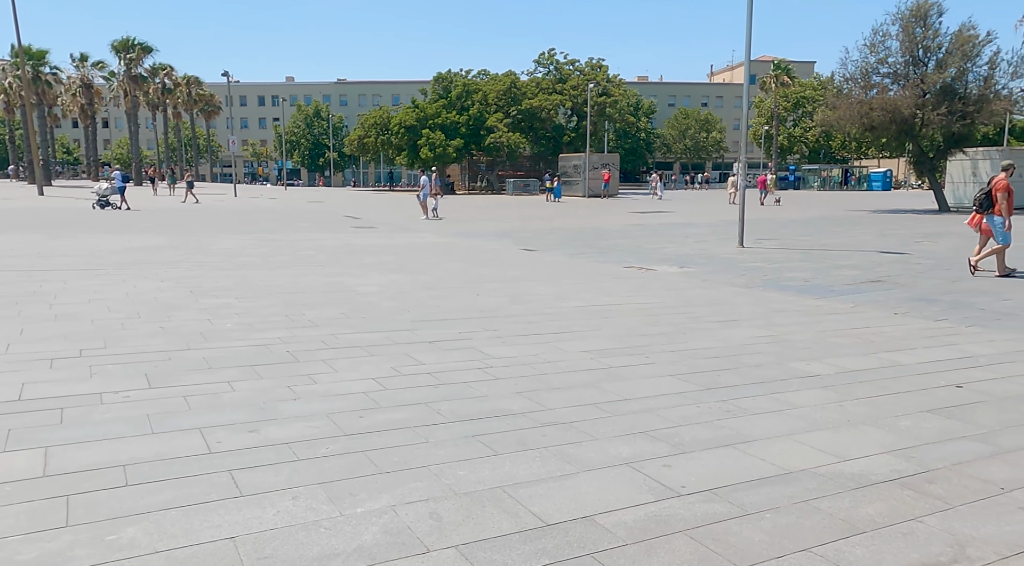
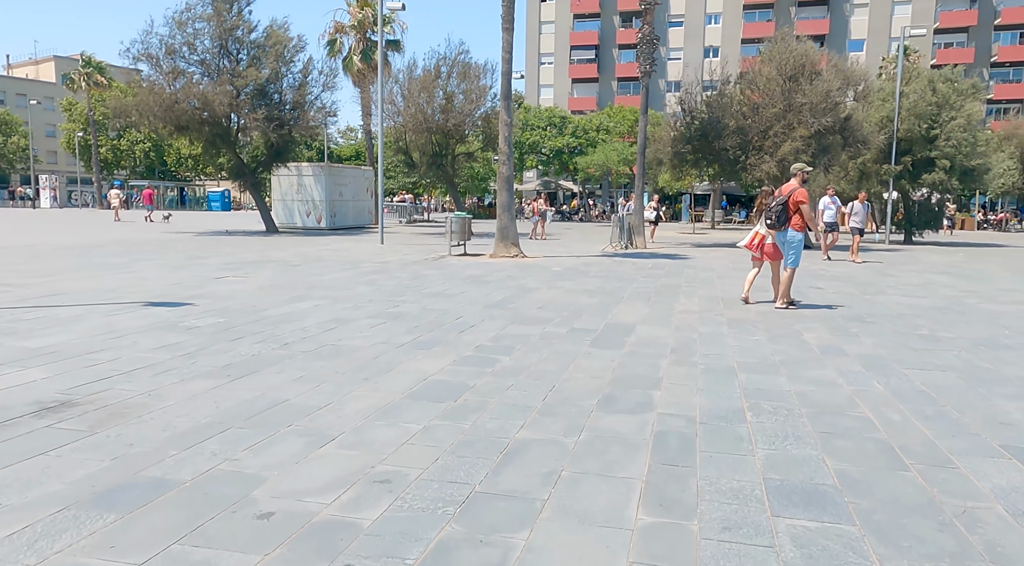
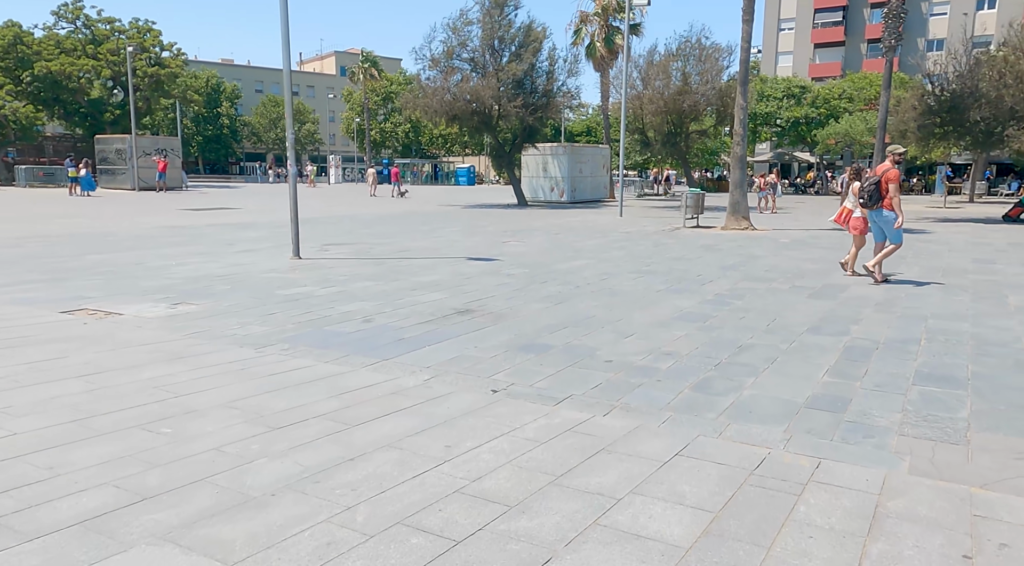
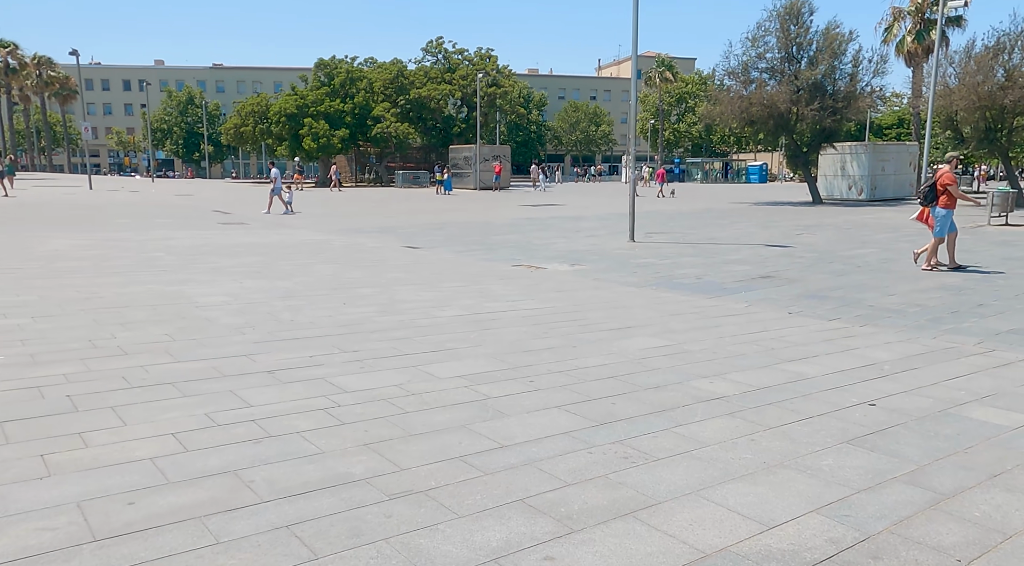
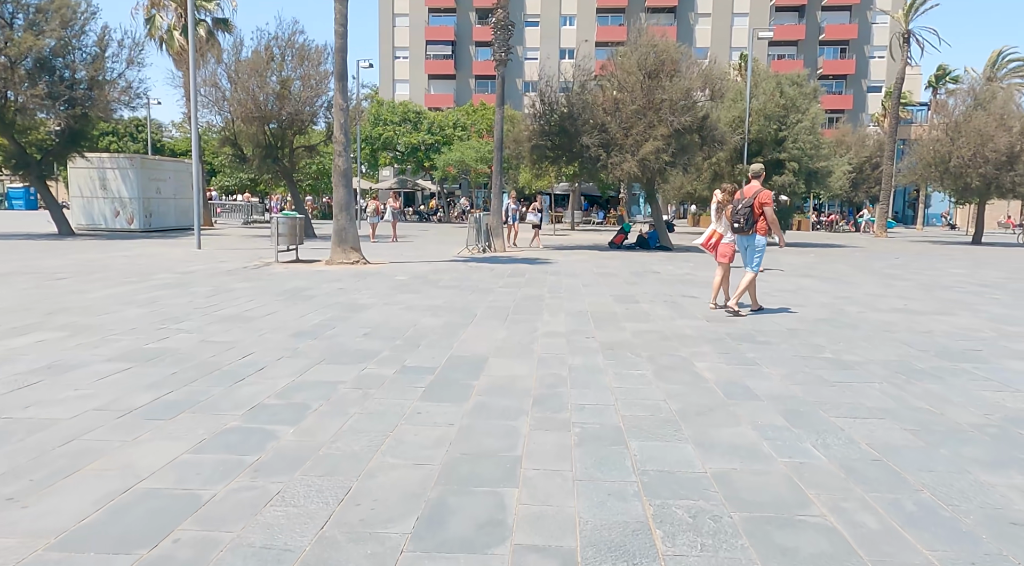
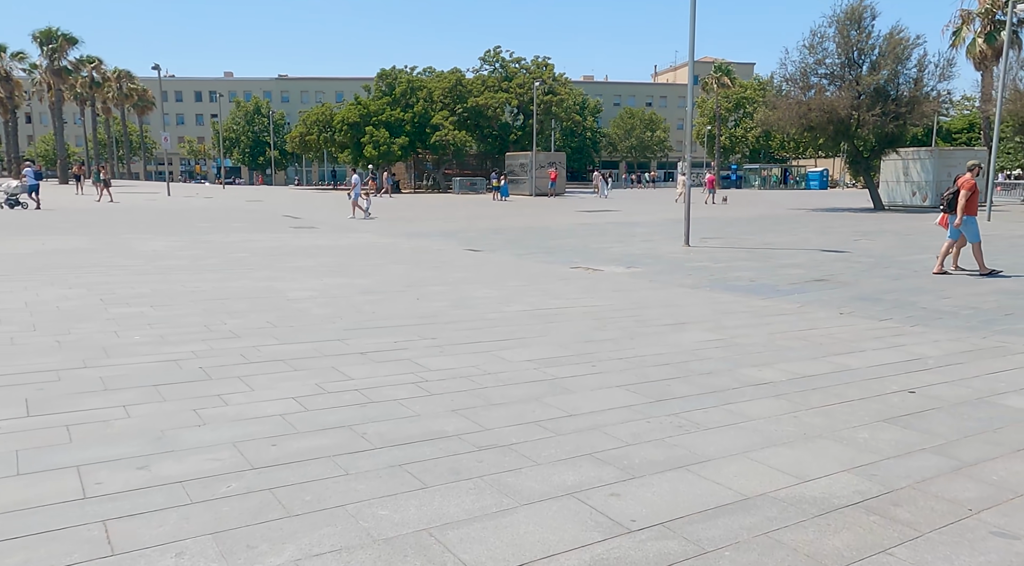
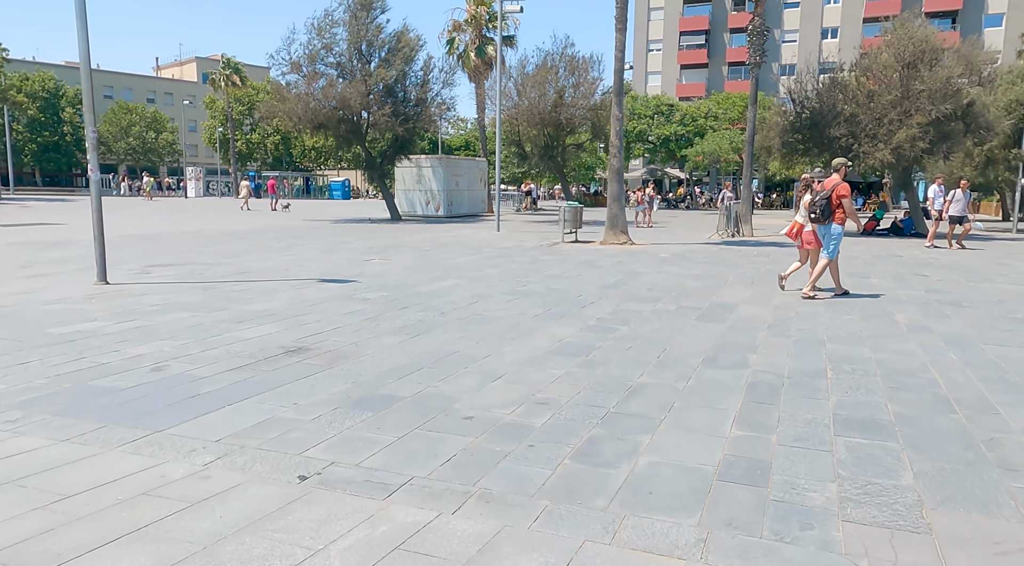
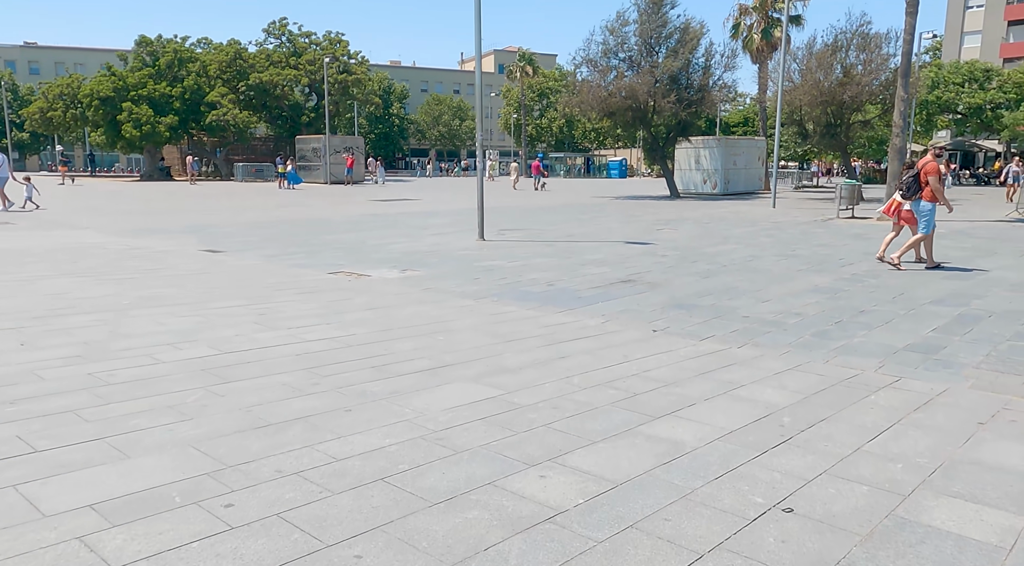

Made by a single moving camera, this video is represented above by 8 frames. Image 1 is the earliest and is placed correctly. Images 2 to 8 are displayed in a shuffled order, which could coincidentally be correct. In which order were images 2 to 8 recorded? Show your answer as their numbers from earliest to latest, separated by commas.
6, 4, 8, 3, 7, 2, 5
